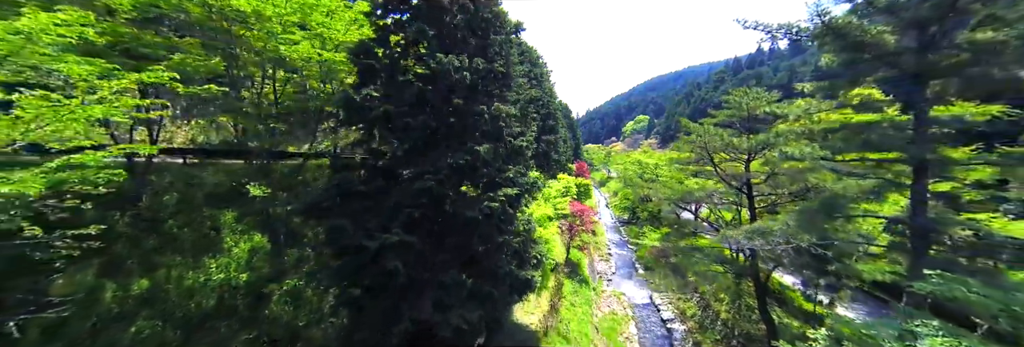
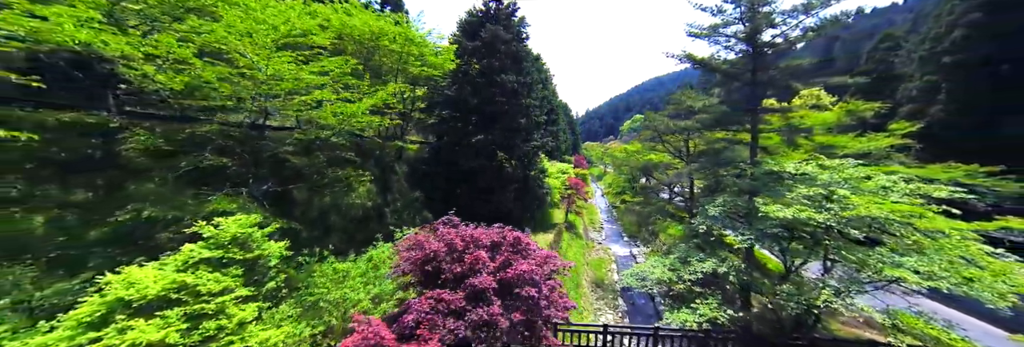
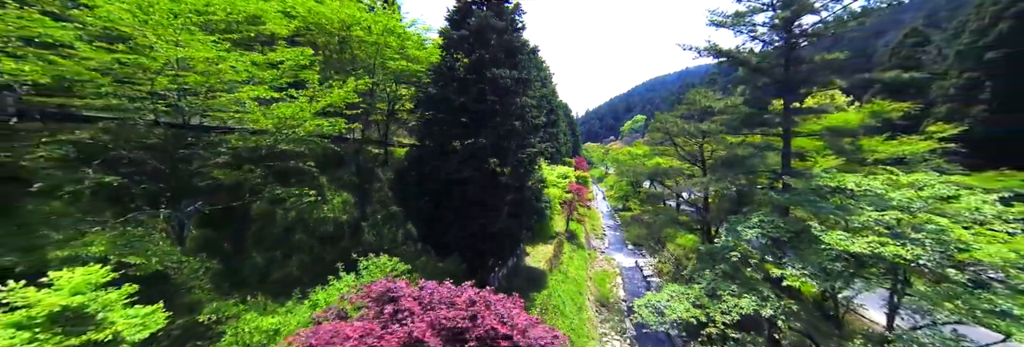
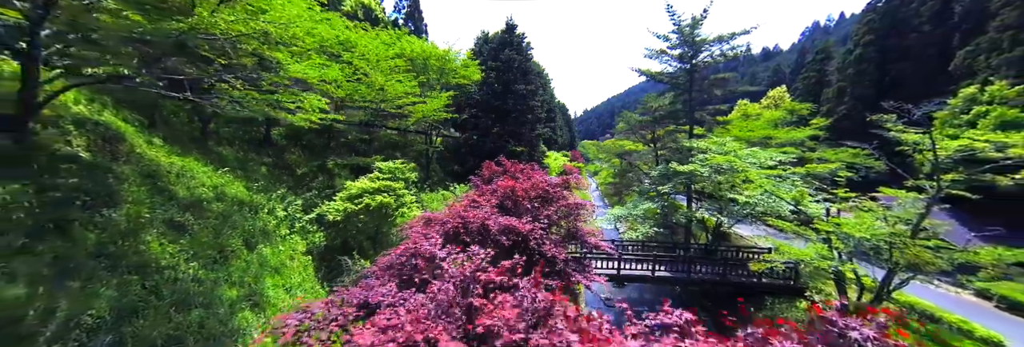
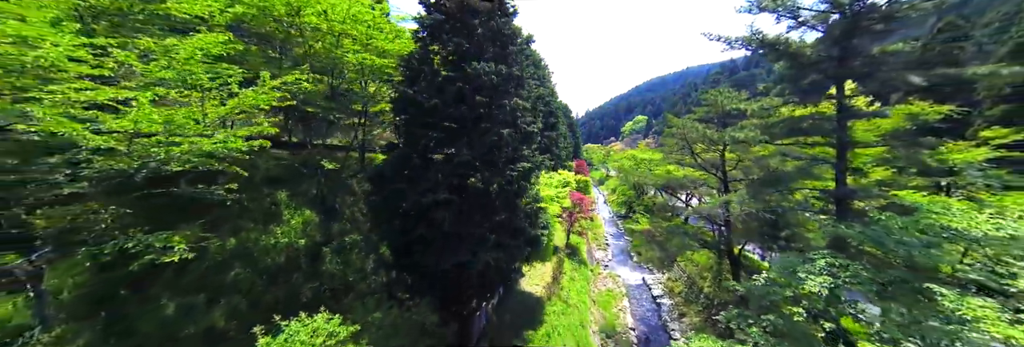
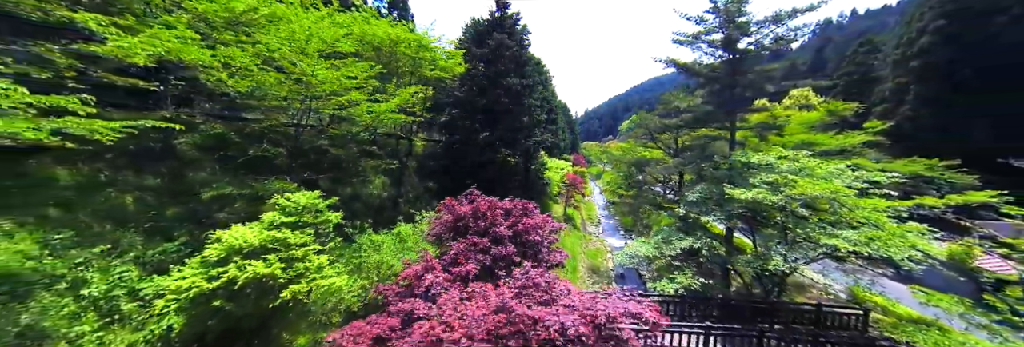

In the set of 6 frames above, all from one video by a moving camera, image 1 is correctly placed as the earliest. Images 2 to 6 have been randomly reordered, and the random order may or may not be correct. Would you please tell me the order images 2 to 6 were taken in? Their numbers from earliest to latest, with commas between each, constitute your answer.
5, 3, 2, 6, 4
